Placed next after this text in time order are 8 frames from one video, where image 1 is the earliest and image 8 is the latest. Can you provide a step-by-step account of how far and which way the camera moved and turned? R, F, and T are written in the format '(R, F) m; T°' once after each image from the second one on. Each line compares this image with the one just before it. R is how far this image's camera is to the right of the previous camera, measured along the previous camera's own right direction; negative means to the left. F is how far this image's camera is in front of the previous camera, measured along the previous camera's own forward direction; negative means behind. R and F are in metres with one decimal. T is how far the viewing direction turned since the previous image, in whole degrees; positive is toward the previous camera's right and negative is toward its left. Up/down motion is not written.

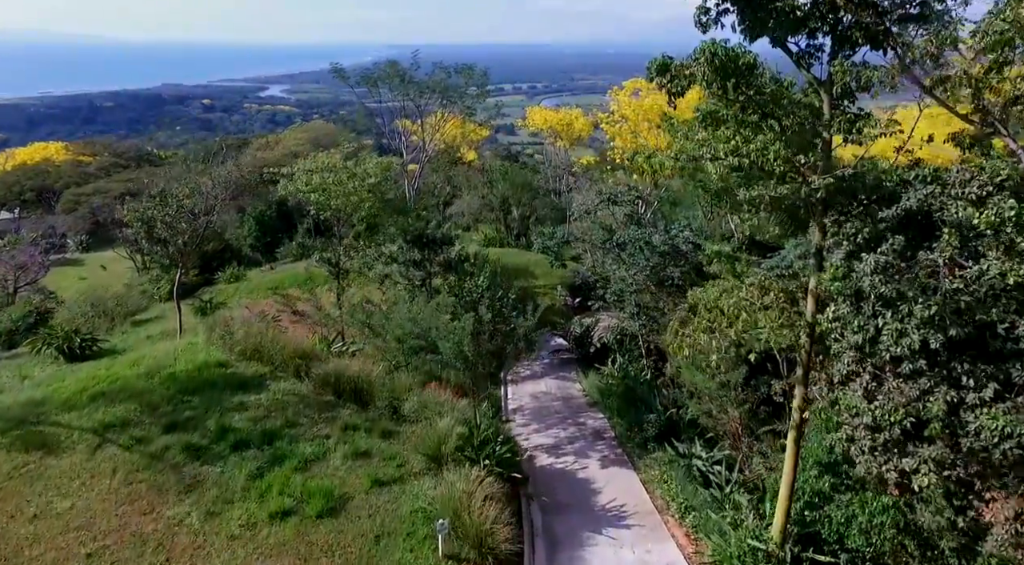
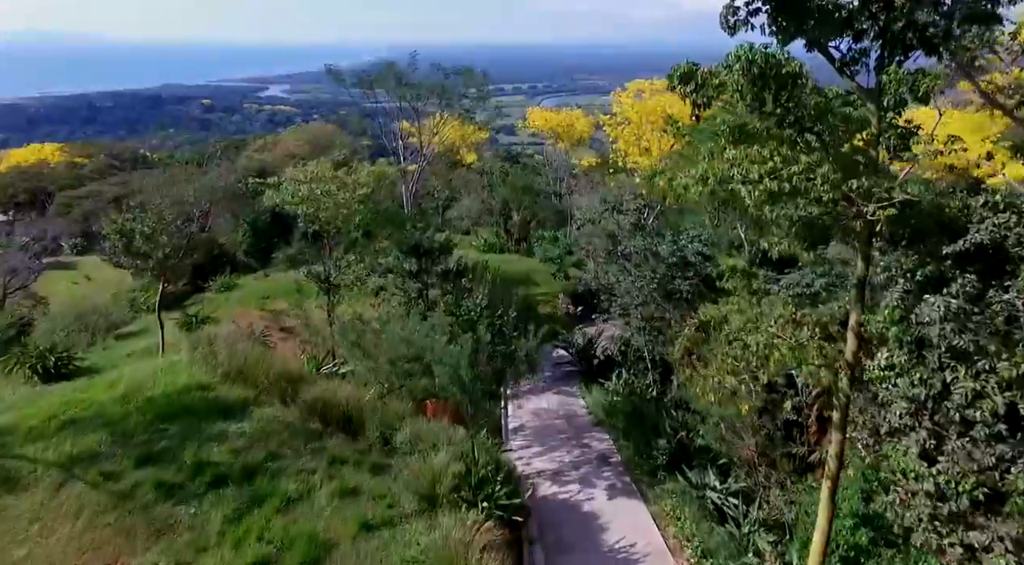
(0.0, +0.6) m; 0°
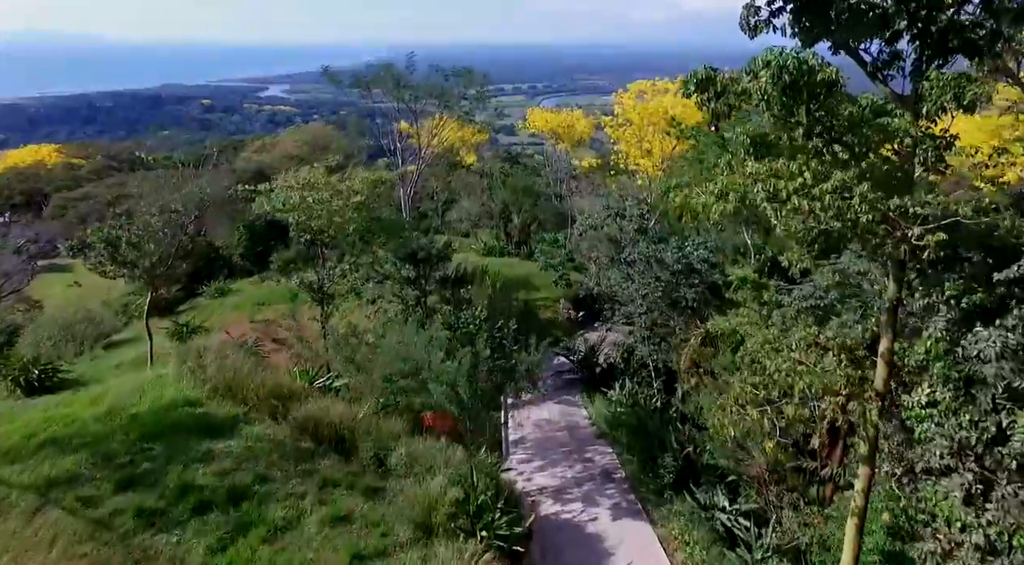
(0.0, +0.3) m; 0°
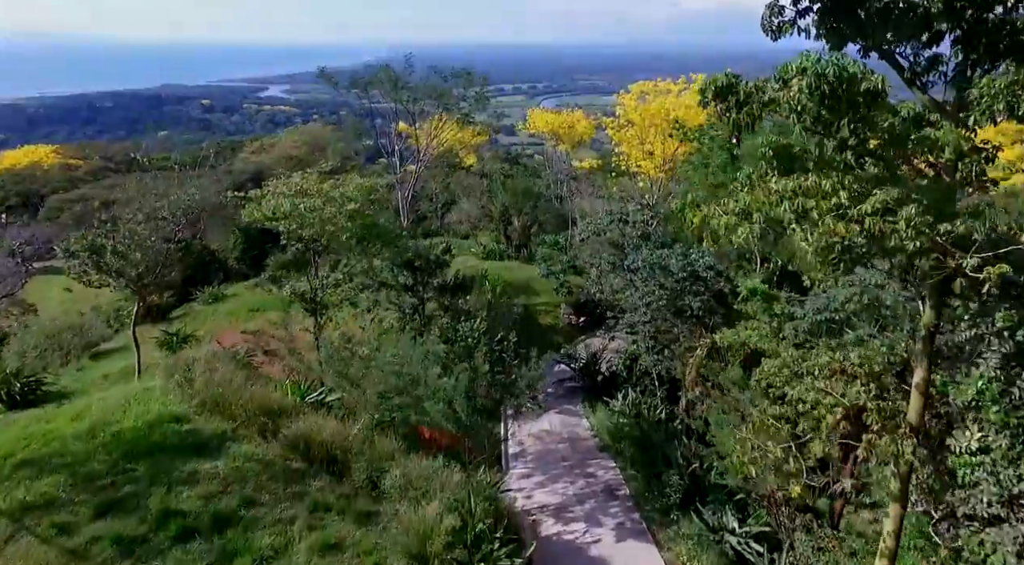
(0.0, +0.3) m; 0°
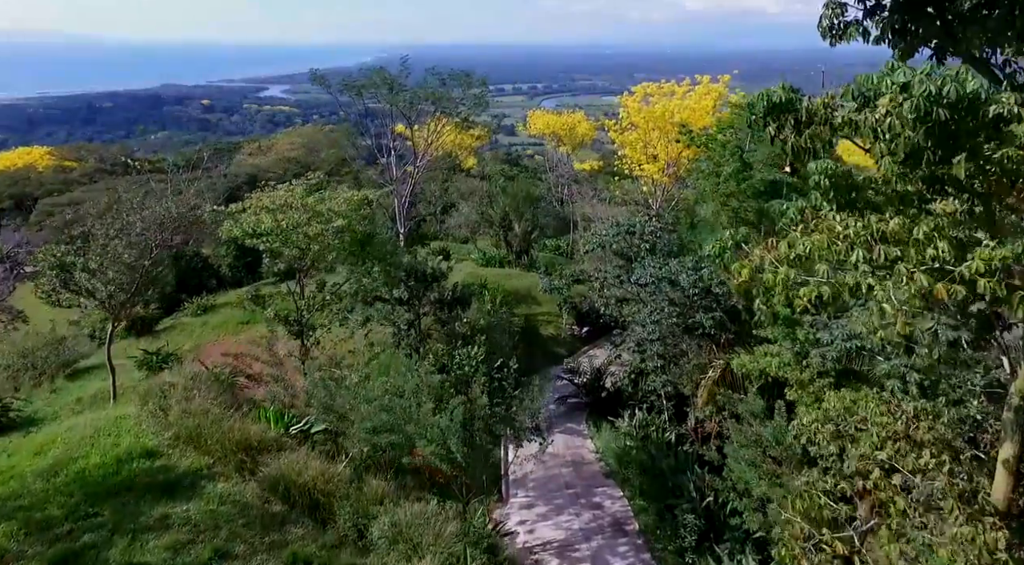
(0.0, +0.6) m; 0°
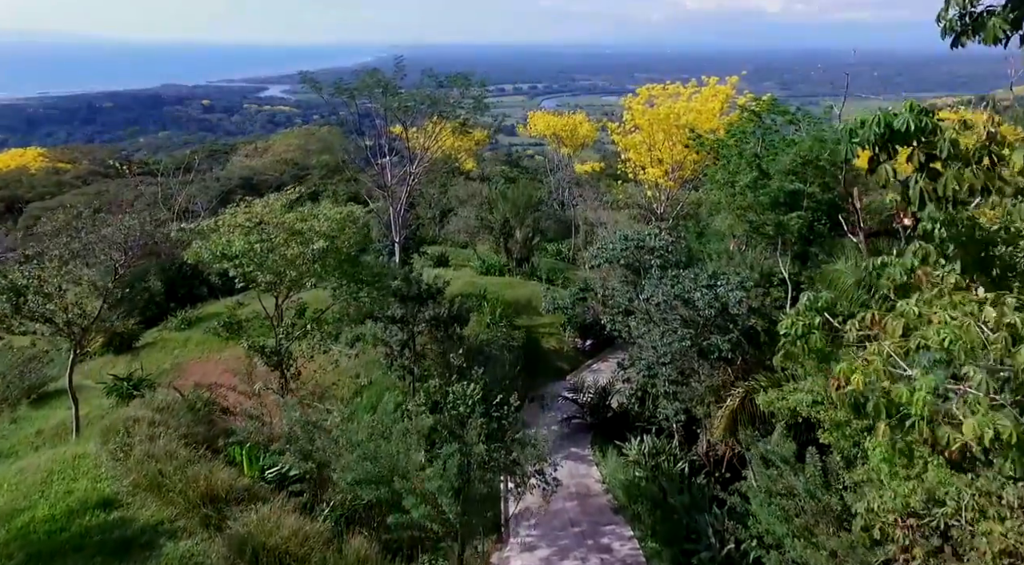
(0.0, +0.8) m; 0°
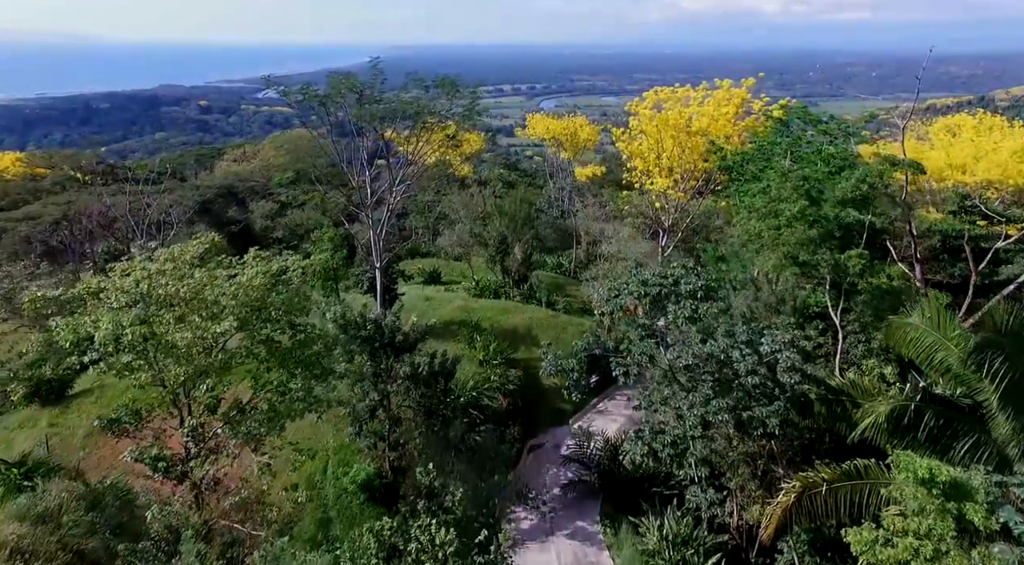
(+0.1, +2.0) m; 0°
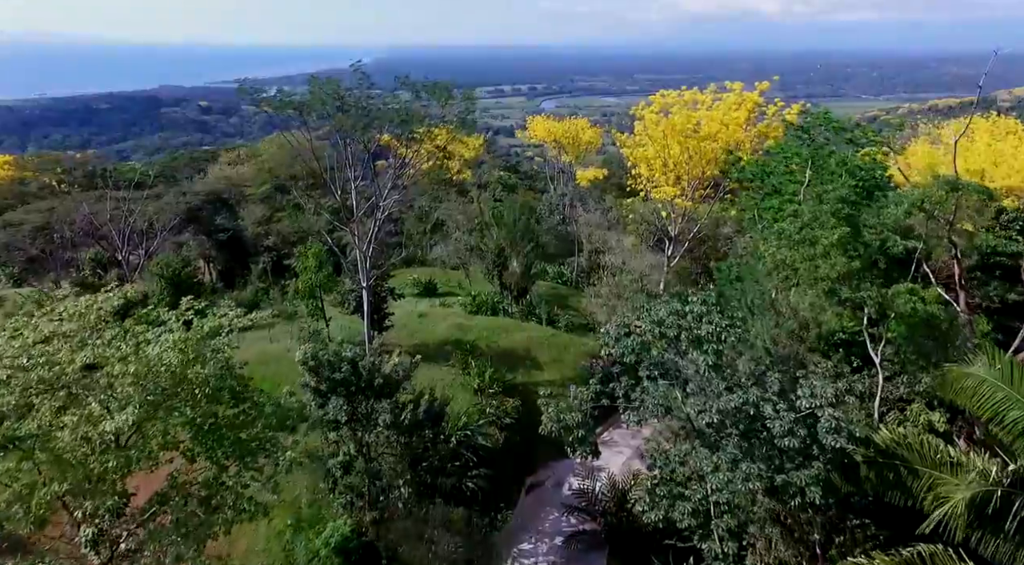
(+0.1, +1.1) m; 0°
